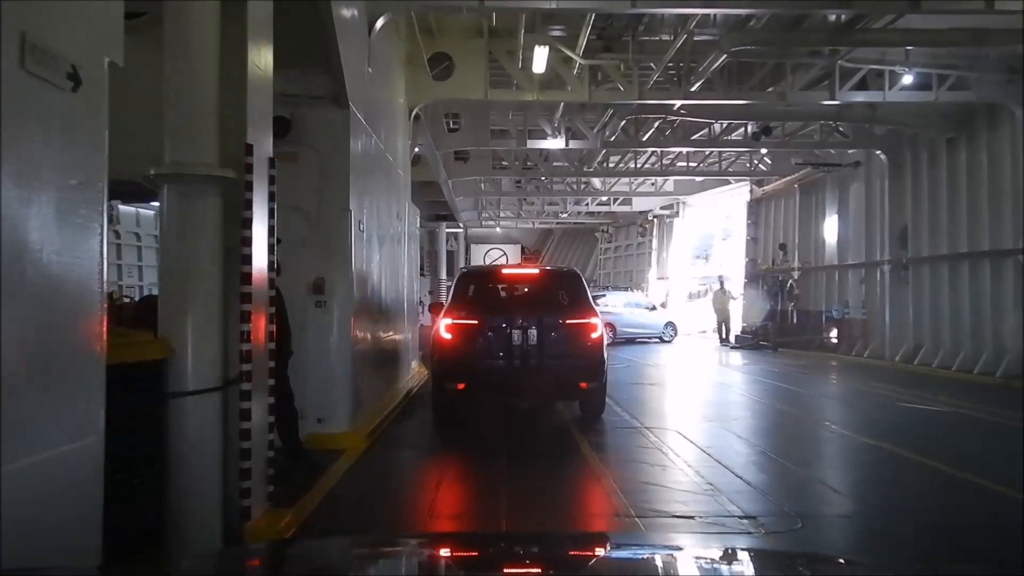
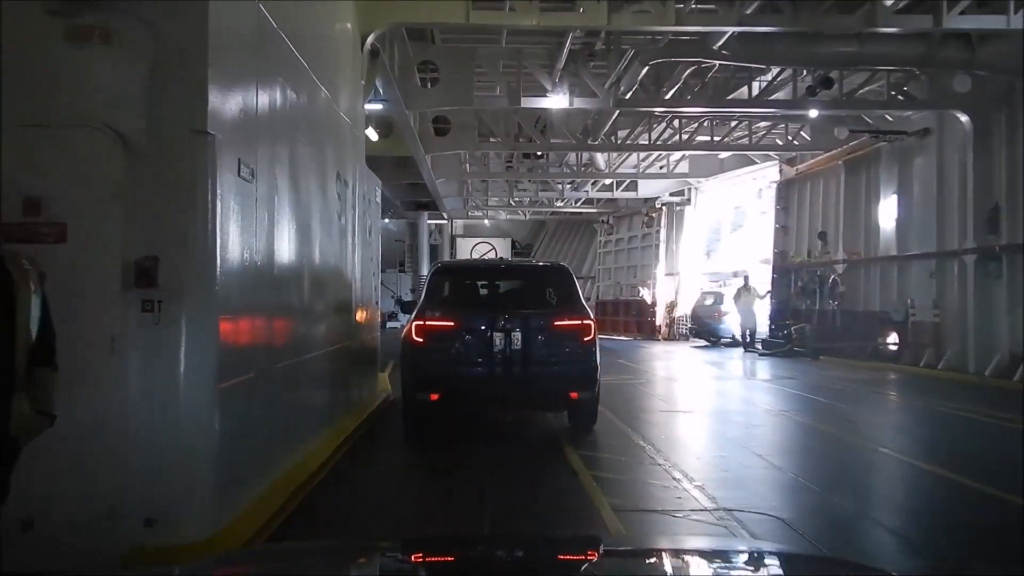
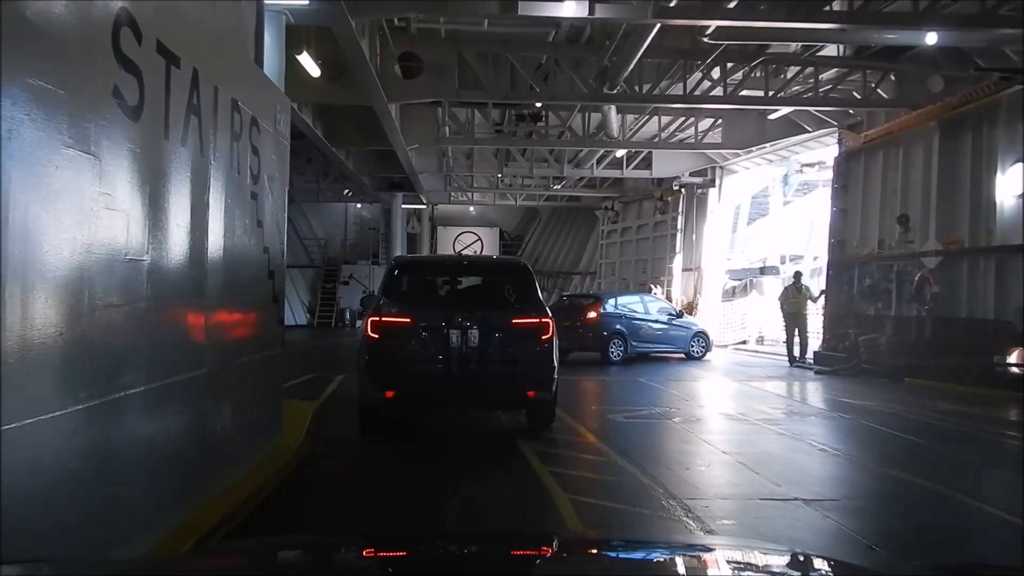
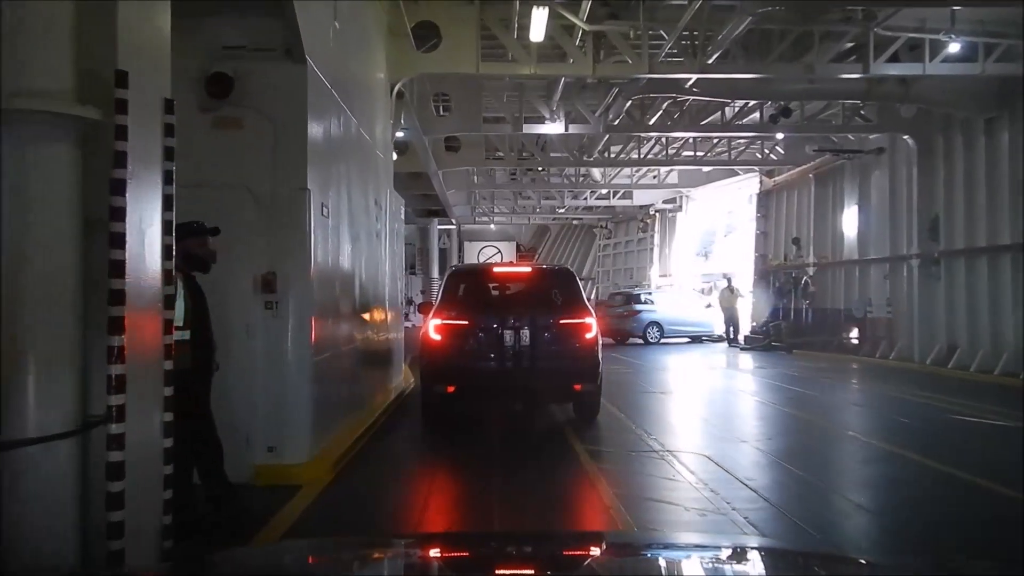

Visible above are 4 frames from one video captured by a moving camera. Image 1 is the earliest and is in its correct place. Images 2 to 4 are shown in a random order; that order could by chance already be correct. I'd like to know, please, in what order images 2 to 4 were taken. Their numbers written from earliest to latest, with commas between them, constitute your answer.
4, 2, 3
